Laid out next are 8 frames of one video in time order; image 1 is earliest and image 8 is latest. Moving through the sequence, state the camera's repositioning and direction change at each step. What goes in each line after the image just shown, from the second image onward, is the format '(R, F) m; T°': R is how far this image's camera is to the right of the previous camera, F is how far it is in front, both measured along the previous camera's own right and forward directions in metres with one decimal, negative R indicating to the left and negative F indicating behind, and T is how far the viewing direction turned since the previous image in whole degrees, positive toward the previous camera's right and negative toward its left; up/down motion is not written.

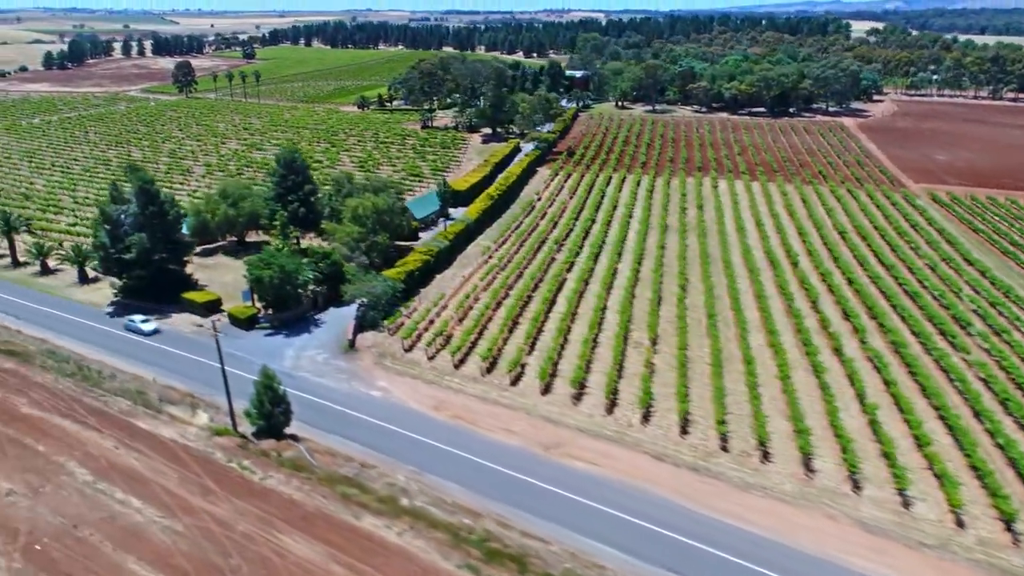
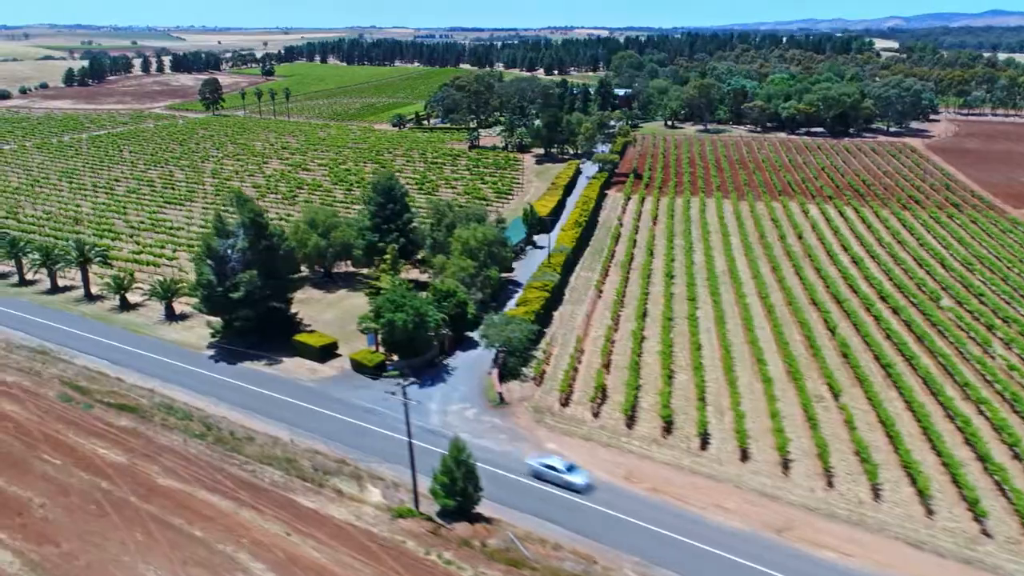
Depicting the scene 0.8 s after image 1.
(-7.4, +3.6) m; 0°
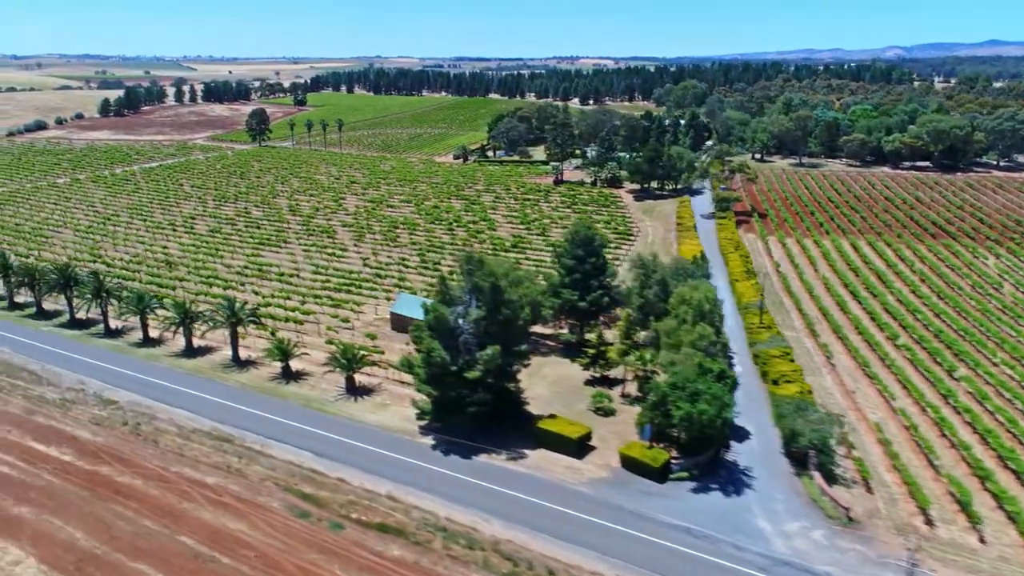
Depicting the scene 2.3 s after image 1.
(-12.2, +6.0) m; 0°
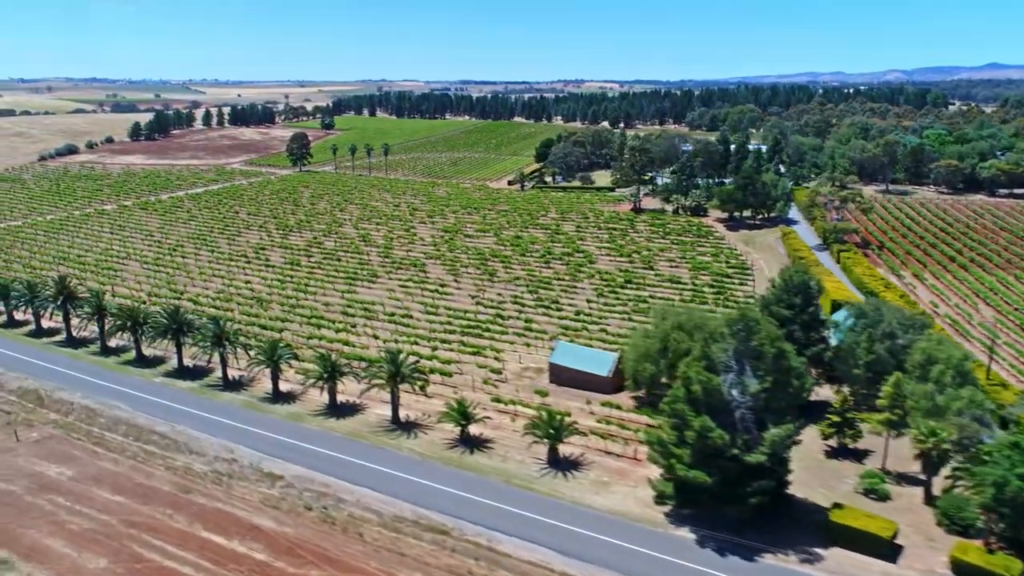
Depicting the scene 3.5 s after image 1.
(-10.2, +5.0) m; 0°
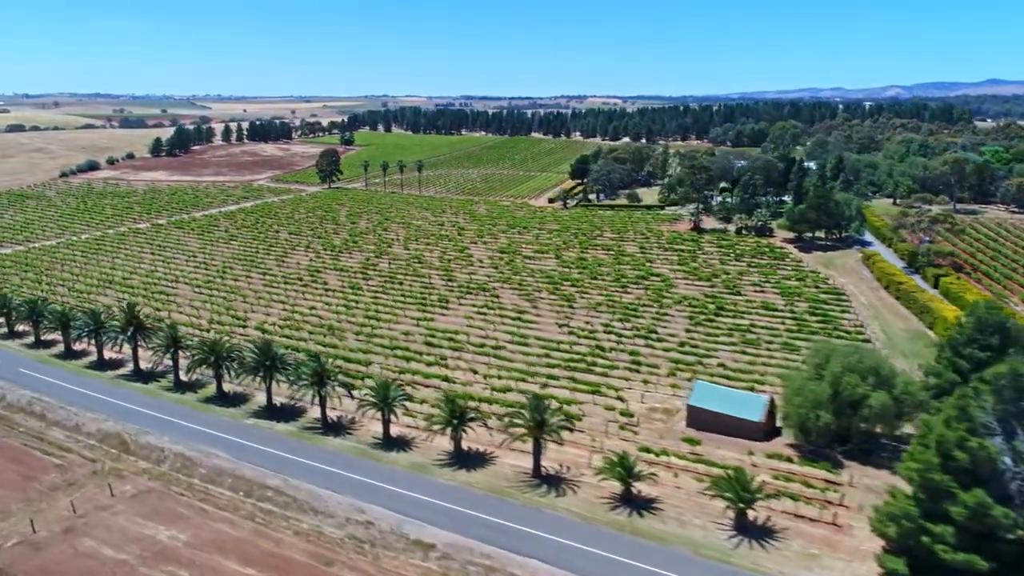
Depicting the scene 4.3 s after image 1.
(-7.1, +3.8) m; 0°
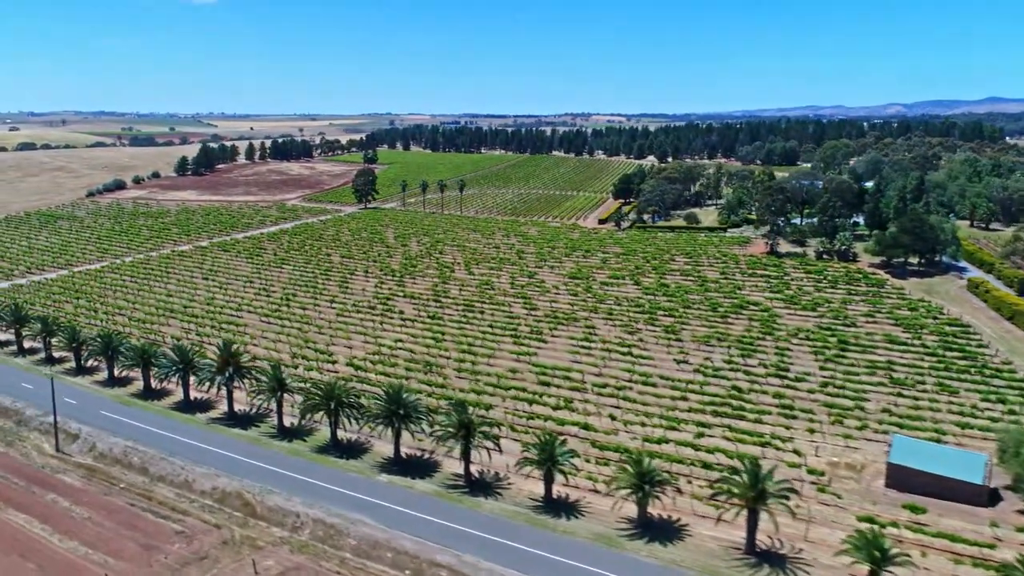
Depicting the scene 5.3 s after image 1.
(-8.4, +4.3) m; 0°
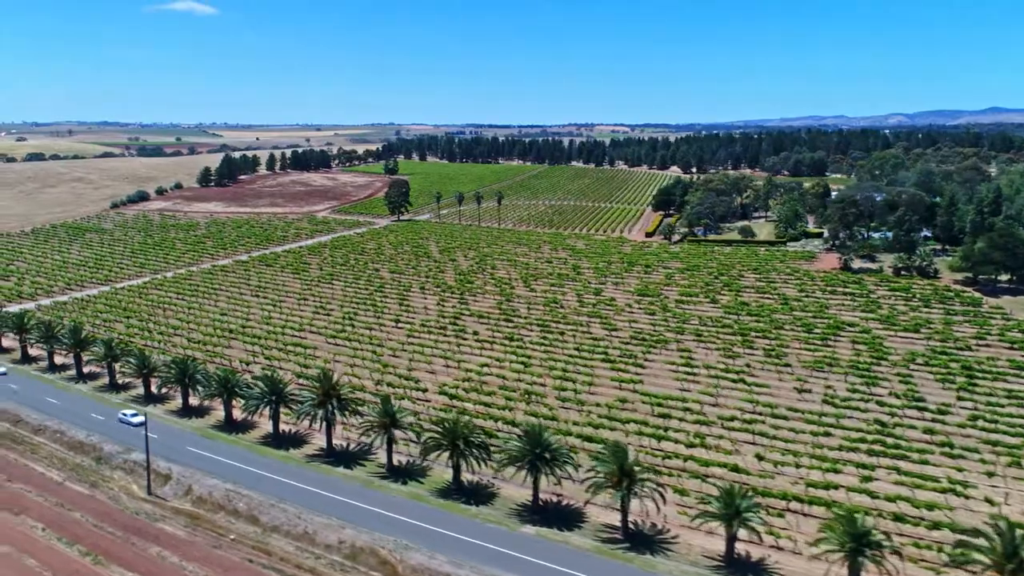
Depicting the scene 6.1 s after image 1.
(-7.3, +3.8) m; 0°
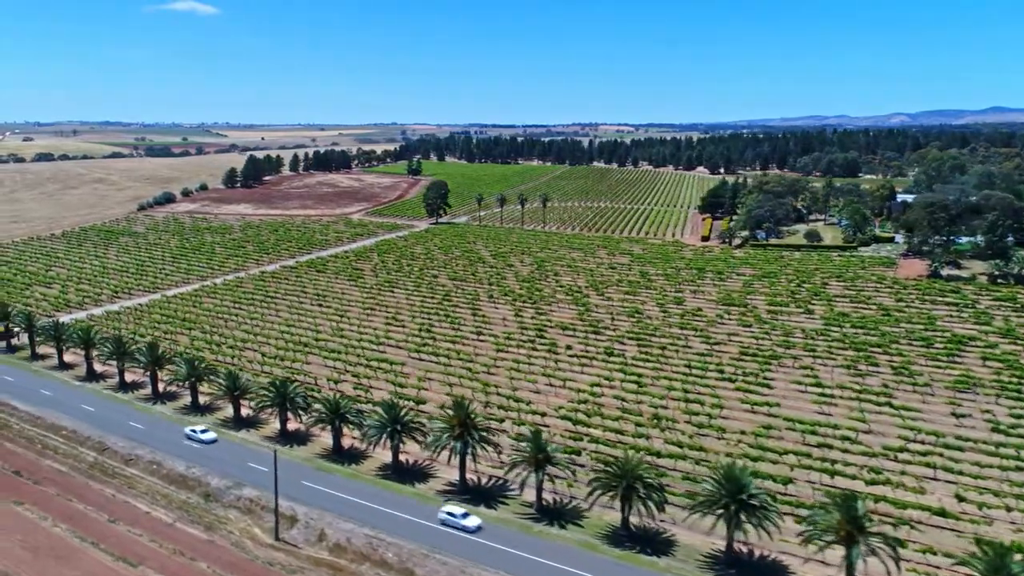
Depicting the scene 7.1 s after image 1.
(-8.2, +4.2) m; 0°
